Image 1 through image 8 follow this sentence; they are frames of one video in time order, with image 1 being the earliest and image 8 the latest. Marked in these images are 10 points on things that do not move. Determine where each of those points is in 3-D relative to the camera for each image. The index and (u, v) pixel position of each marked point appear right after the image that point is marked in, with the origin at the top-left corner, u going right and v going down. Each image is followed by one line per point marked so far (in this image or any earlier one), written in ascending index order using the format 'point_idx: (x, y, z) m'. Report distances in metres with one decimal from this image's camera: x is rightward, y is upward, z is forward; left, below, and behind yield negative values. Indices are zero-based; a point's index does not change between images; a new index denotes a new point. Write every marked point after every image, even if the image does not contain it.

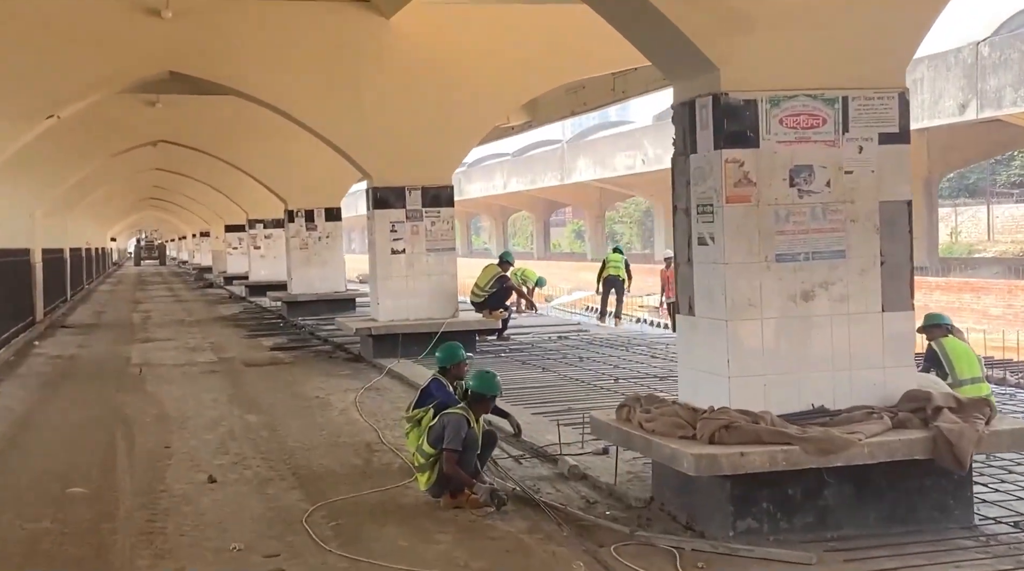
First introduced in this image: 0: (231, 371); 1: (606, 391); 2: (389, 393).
0: (-3.0, -0.9, +11.3) m
1: (+0.7, -0.8, +8.4) m
2: (-1.0, -0.9, +9.0) m
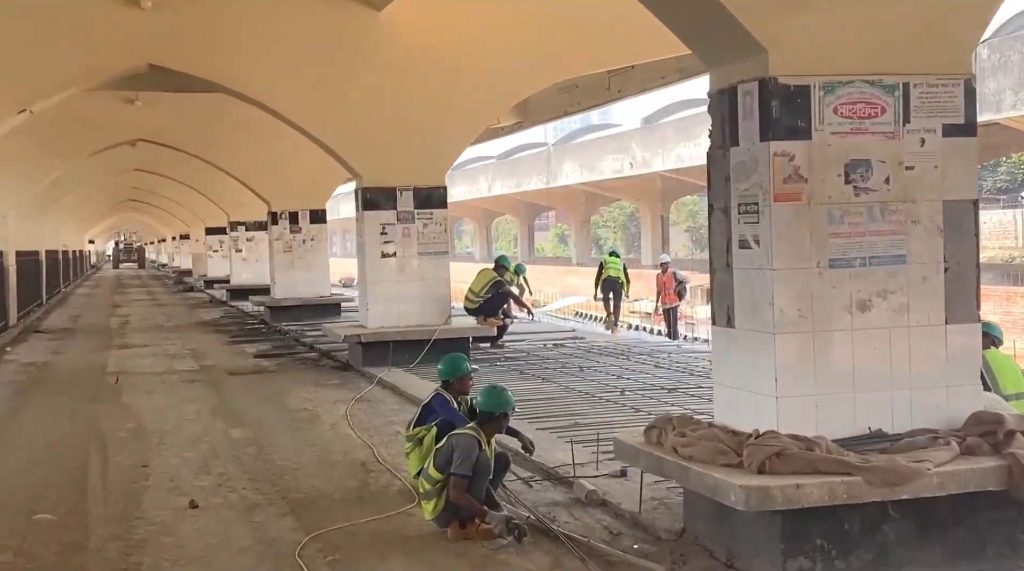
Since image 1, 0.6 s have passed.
0: (-3.0, -1.0, +10.7) m
1: (+0.7, -0.9, +7.9) m
2: (-1.0, -1.0, +8.5) m
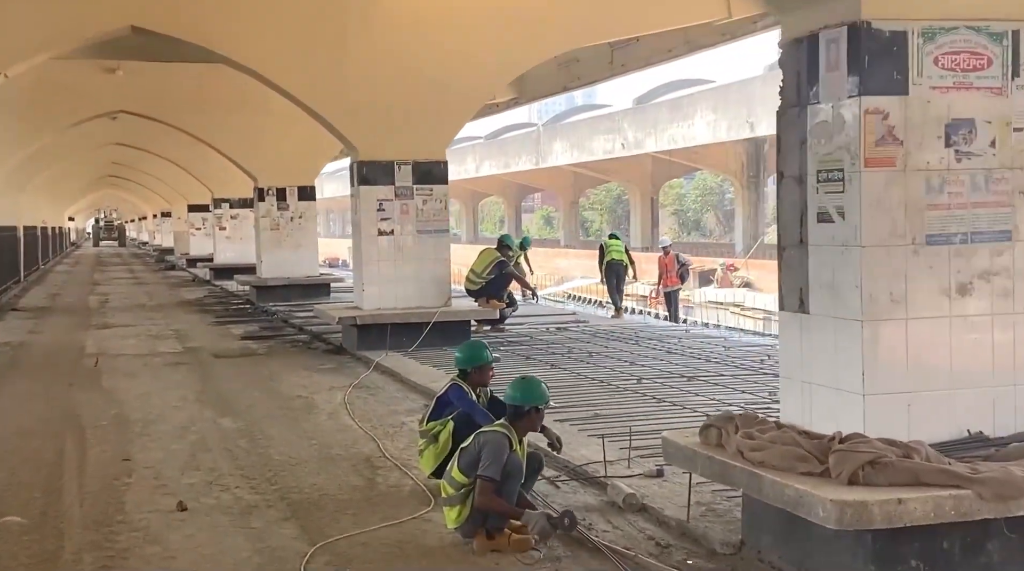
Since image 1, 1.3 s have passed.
0: (-3.0, -0.7, +10.1) m
1: (+0.8, -0.7, +7.3) m
2: (-1.0, -0.8, +8.0) m
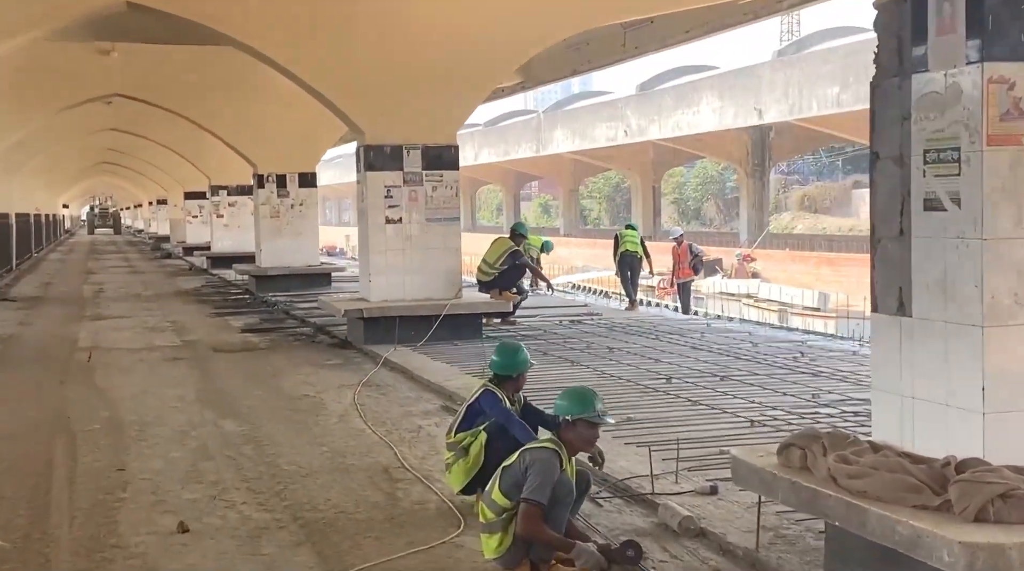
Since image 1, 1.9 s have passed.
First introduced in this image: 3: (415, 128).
0: (-2.9, -0.7, +9.6) m
1: (+1.0, -0.7, +6.8) m
2: (-0.8, -0.8, +7.5) m
3: (-0.9, +1.5, +10.2) m
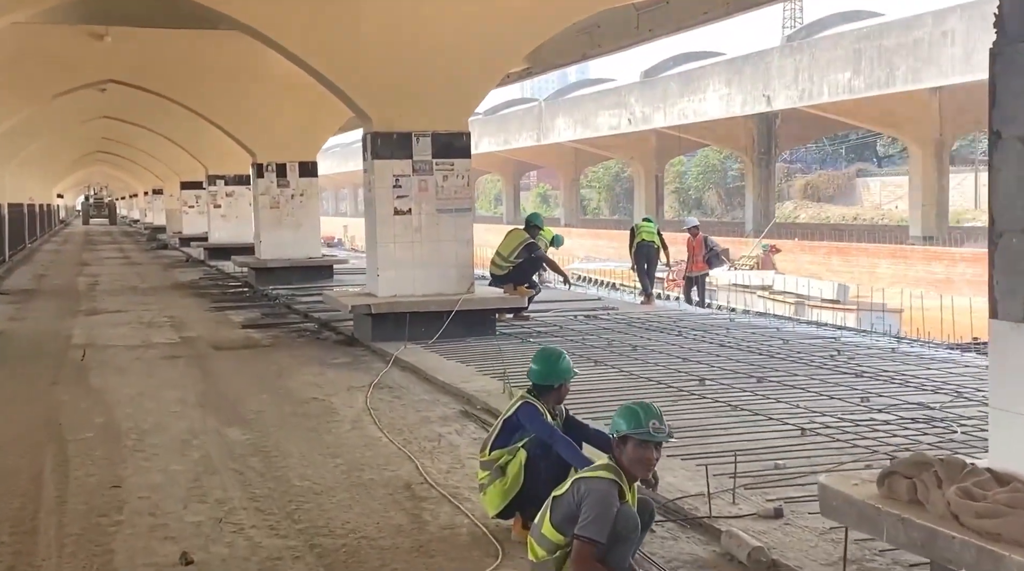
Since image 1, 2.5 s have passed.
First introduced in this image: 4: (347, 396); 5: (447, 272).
0: (-2.7, -0.6, +9.1) m
1: (+1.1, -0.7, +6.4) m
2: (-0.7, -0.7, +7.0) m
3: (-0.8, +1.6, +9.7) m
4: (-1.1, -0.7, +7.0) m
5: (-0.6, +0.1, +9.8) m
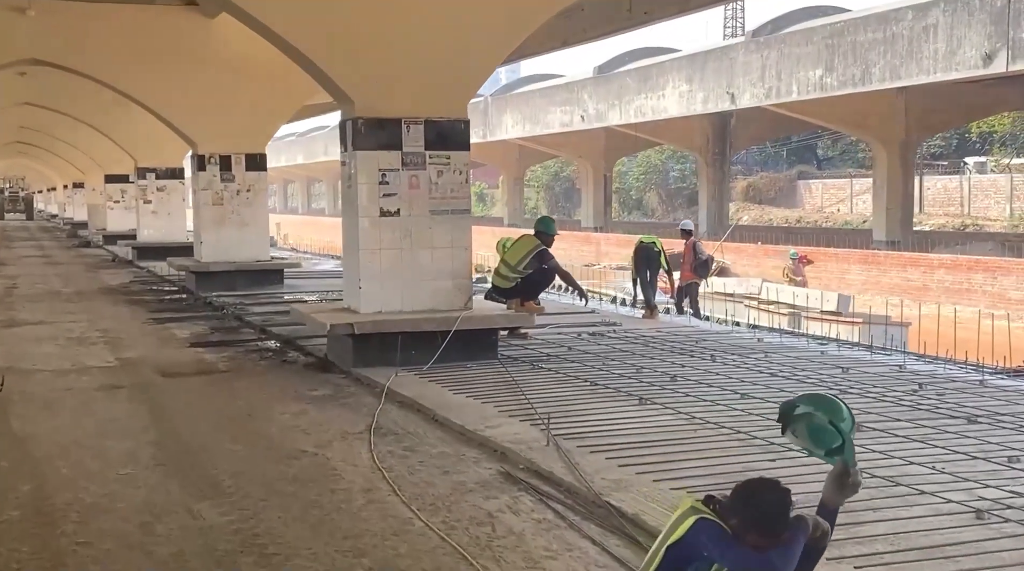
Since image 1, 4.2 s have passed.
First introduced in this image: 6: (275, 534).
0: (-2.6, -0.7, +7.5) m
1: (+1.4, -0.8, +5.1) m
2: (-0.5, -0.9, +5.6) m
3: (-0.7, +1.5, +8.3) m
4: (-0.9, -0.9, +5.6) m
5: (-0.6, 0.0, +8.3) m
6: (-0.9, -1.0, +4.1) m
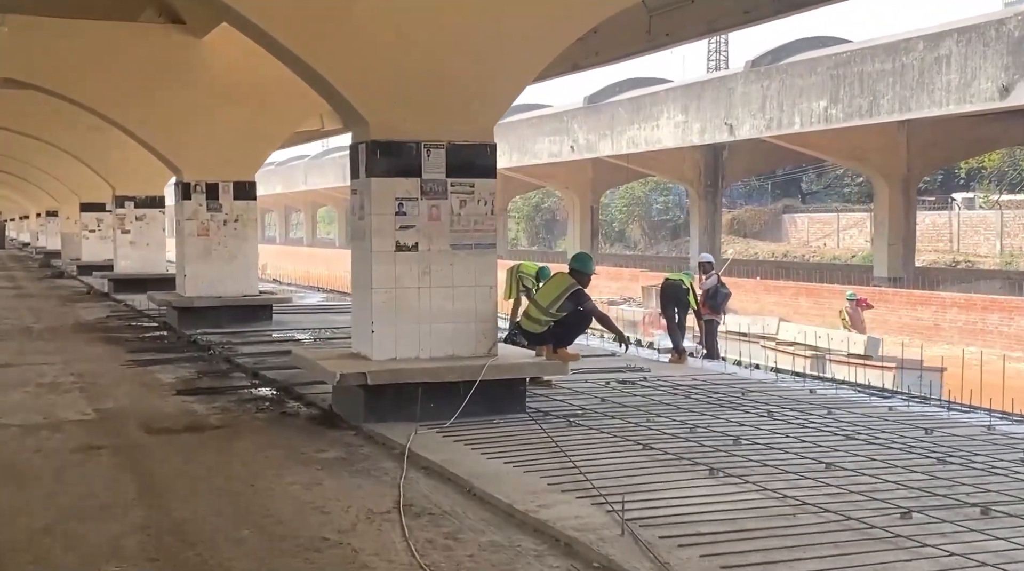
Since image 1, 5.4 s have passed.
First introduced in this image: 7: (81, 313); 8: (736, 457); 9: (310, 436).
0: (-2.4, -1.0, +6.5) m
1: (+1.7, -1.0, +4.2) m
2: (-0.2, -1.1, +4.6) m
3: (-0.5, +1.2, +7.4) m
4: (-0.6, -1.1, +4.6) m
5: (-0.3, -0.3, +7.4) m
6: (-0.6, -1.2, +3.1) m
7: (-6.7, -0.4, +16.4) m
8: (+1.3, -1.0, +5.9) m
9: (-1.3, -1.0, +6.9) m
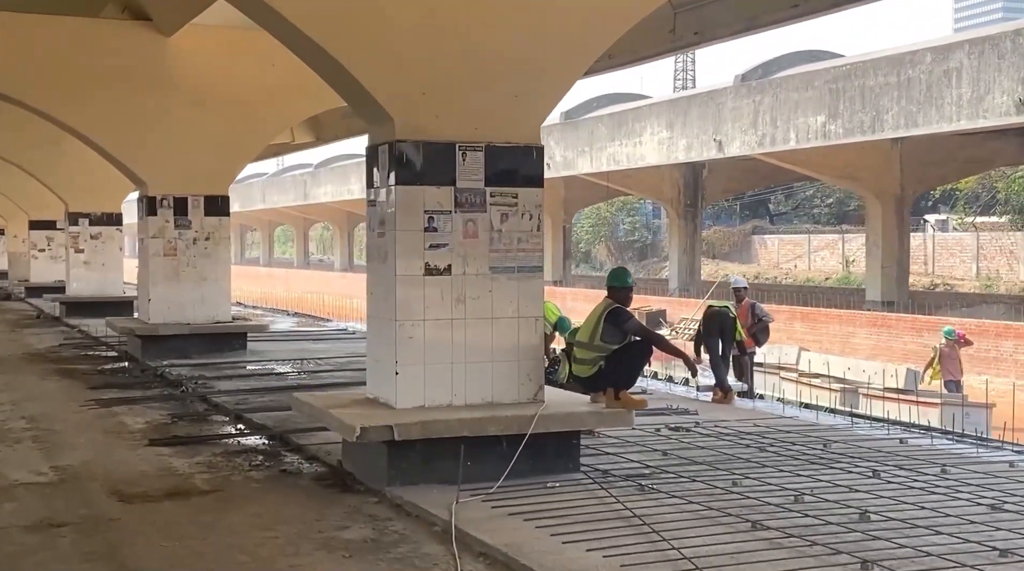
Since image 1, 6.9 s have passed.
0: (-2.1, -1.2, +5.2) m
1: (+2.1, -1.2, +3.0) m
2: (+0.2, -1.2, +3.3) m
3: (-0.2, +1.0, +6.1) m
4: (-0.2, -1.2, +3.3) m
5: (0.0, -0.5, +6.1) m
6: (-0.1, -1.3, +1.8) m
7: (-6.8, -0.8, +14.9) m
8: (+1.6, -1.1, +4.7) m
9: (-1.0, -1.1, +5.6) m
